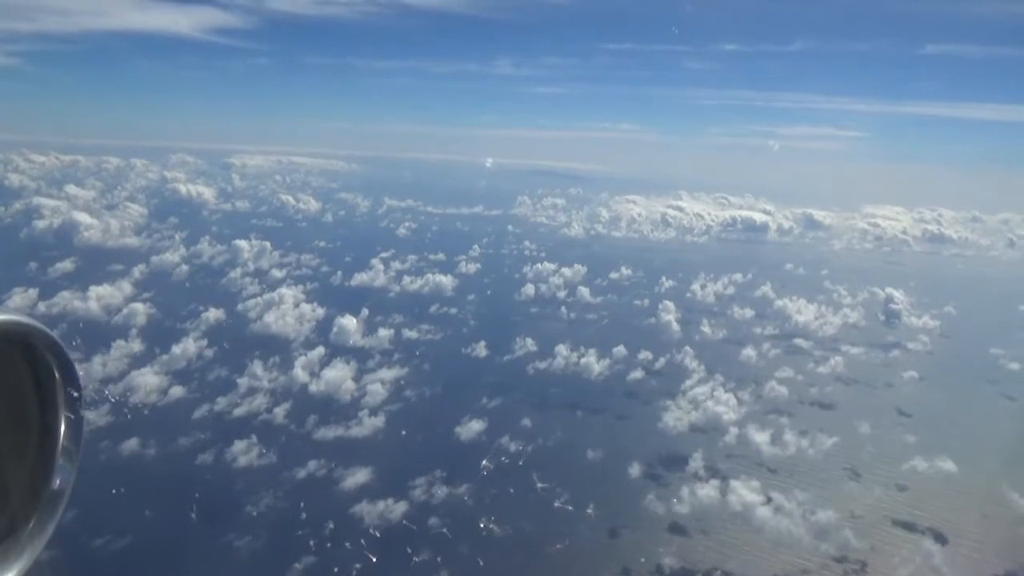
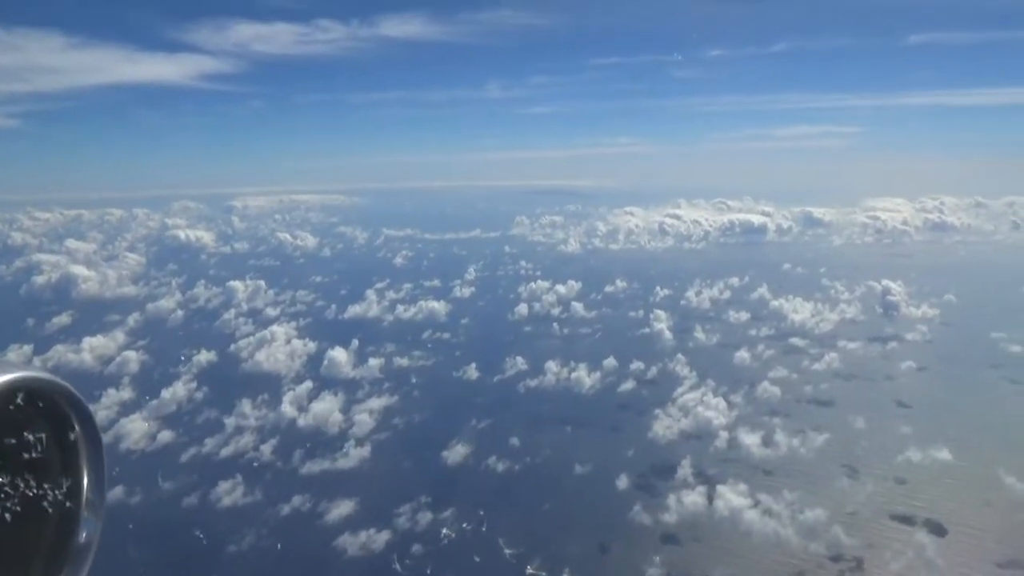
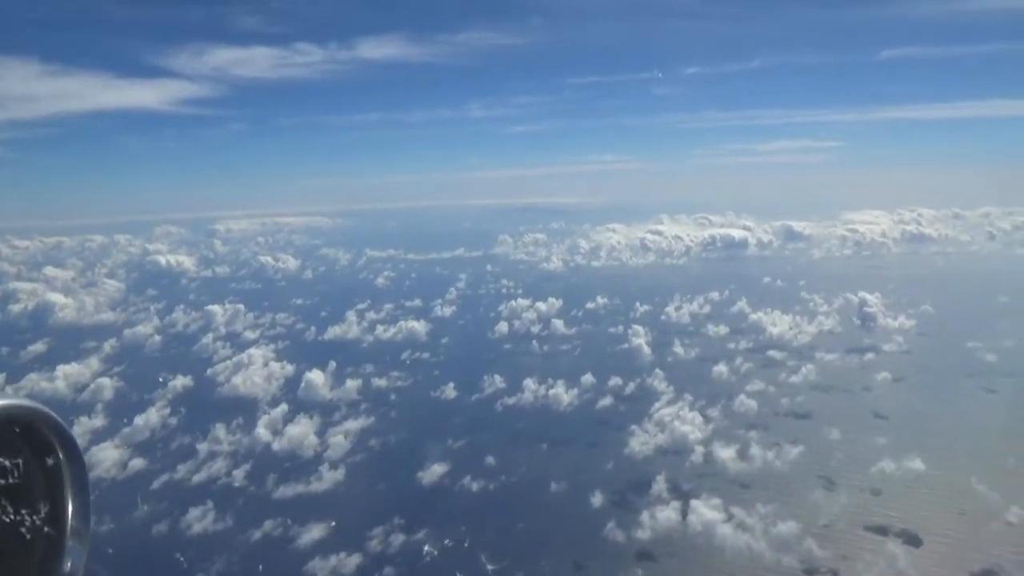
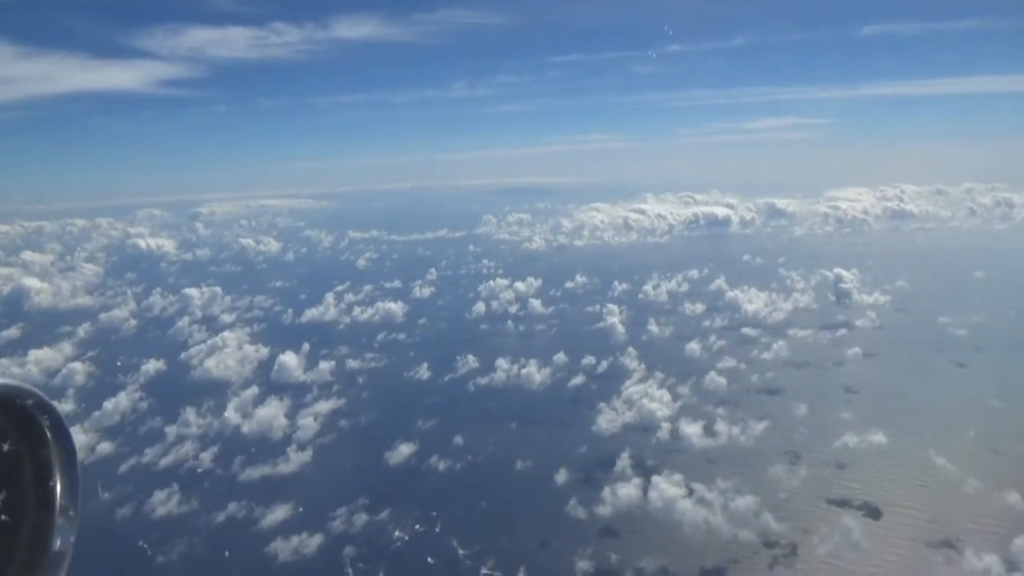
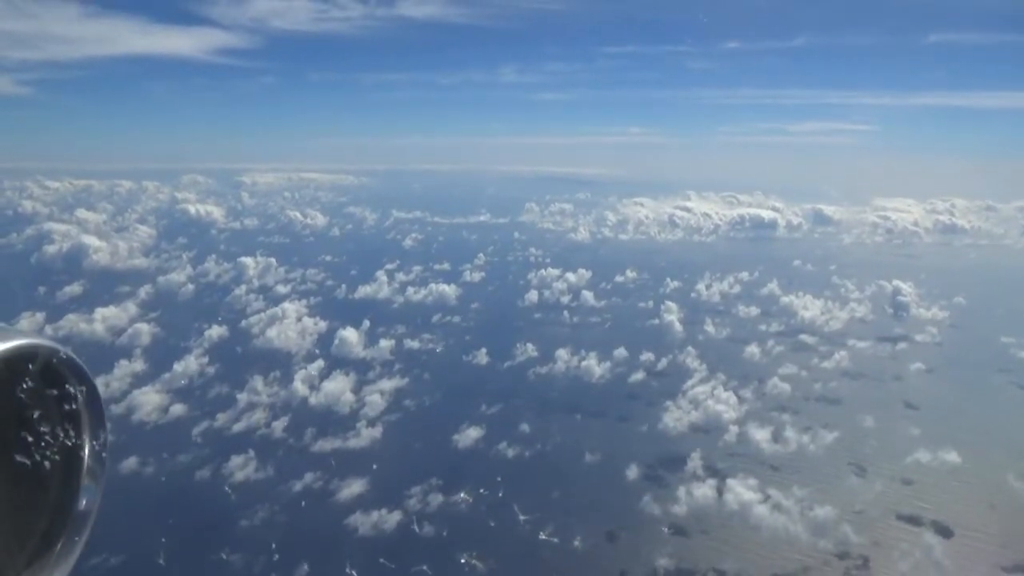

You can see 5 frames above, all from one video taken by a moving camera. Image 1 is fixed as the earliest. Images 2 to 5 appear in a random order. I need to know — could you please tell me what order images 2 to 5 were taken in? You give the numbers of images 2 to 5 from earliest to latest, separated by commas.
5, 2, 3, 4
